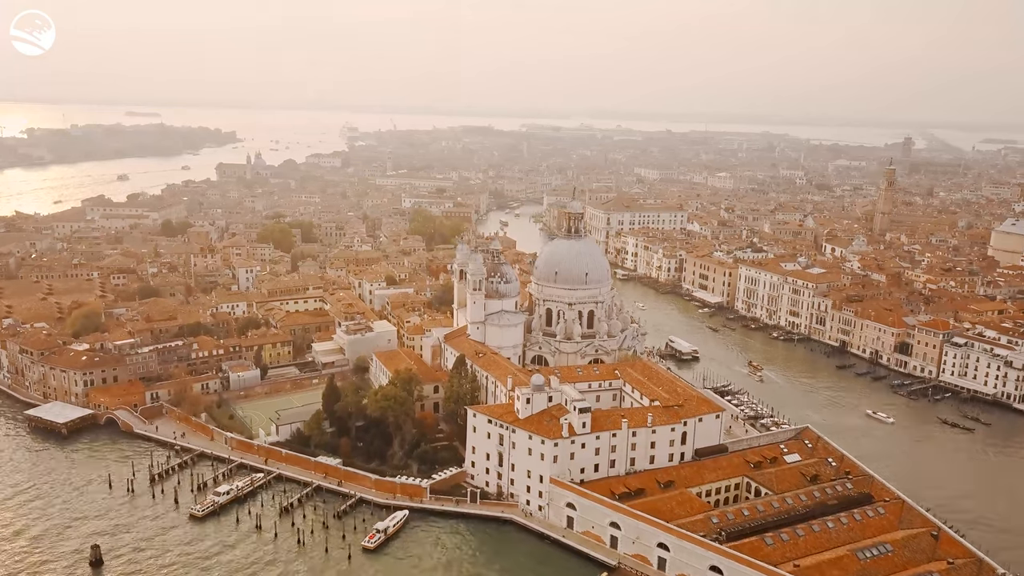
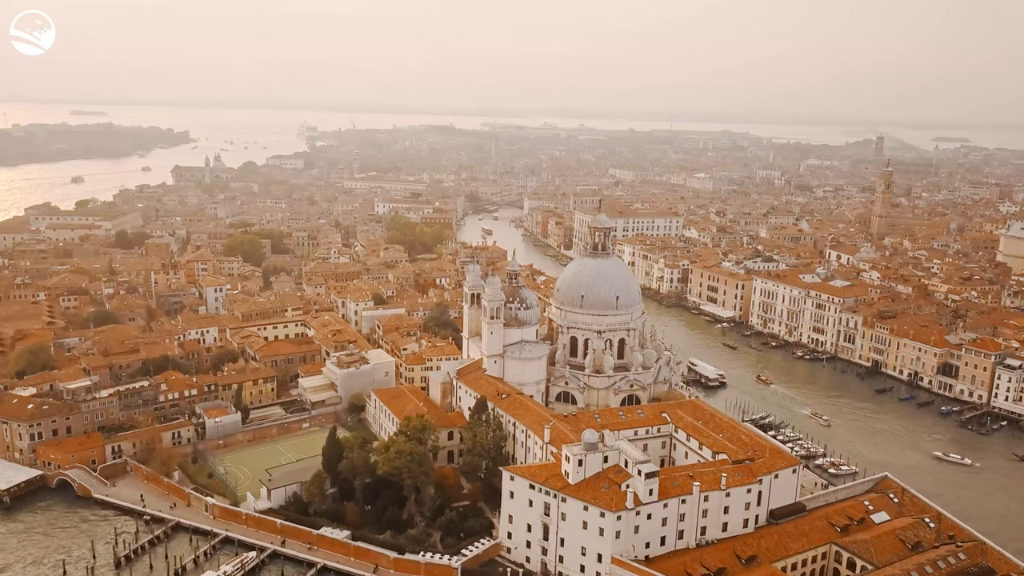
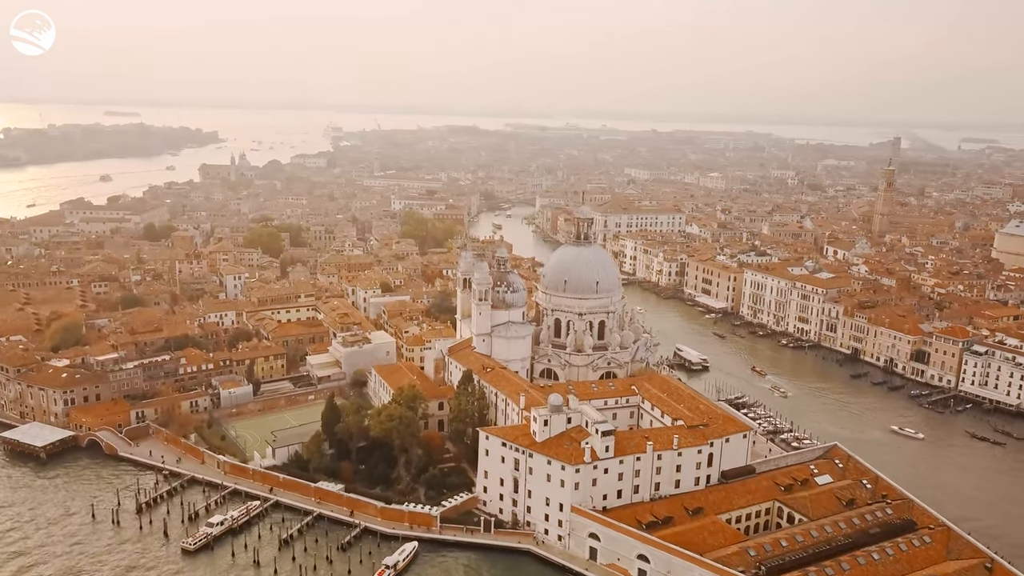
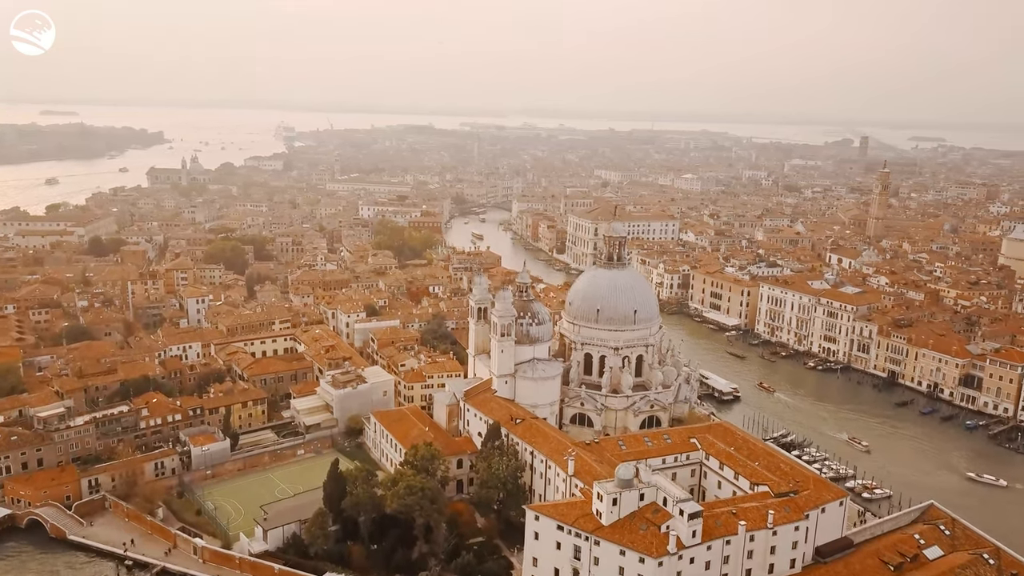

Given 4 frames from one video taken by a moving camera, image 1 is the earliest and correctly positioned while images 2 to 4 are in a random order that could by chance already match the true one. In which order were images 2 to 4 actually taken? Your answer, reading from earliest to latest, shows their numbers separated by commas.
3, 2, 4
